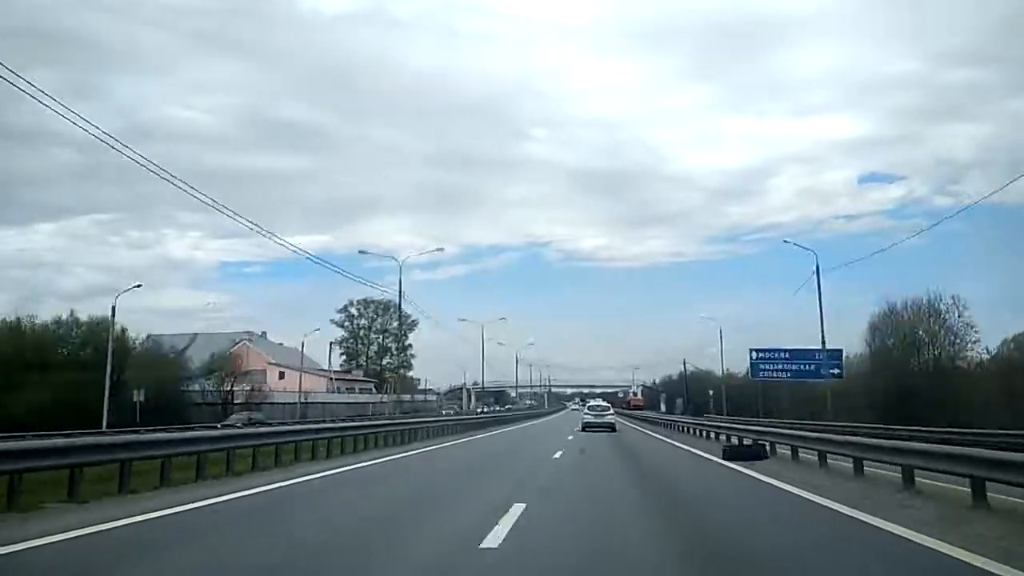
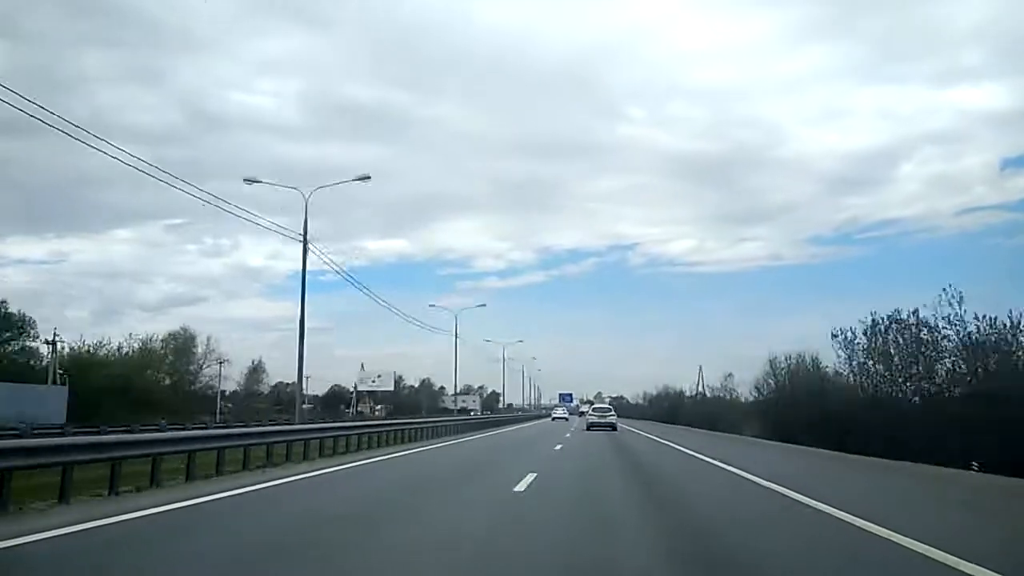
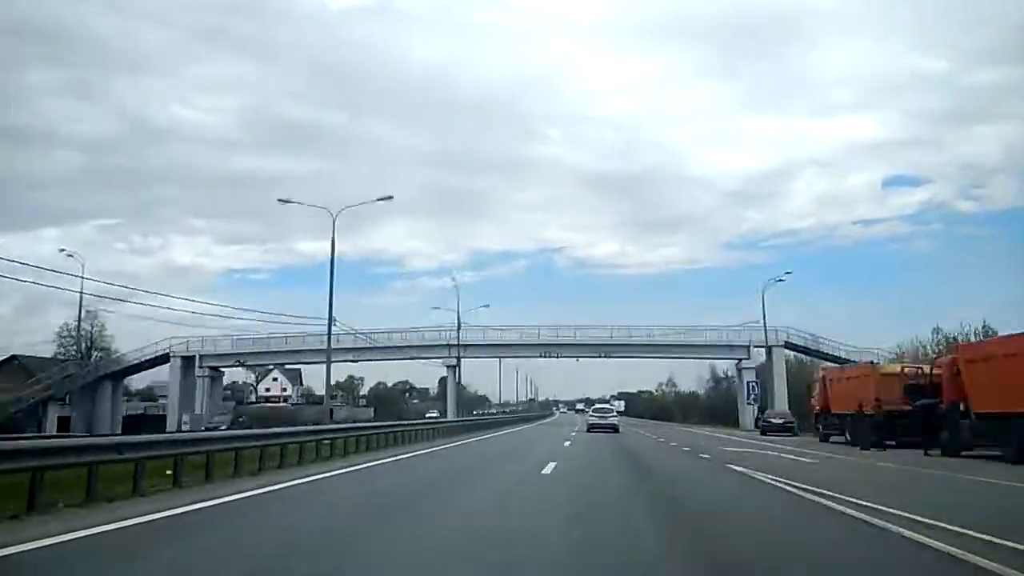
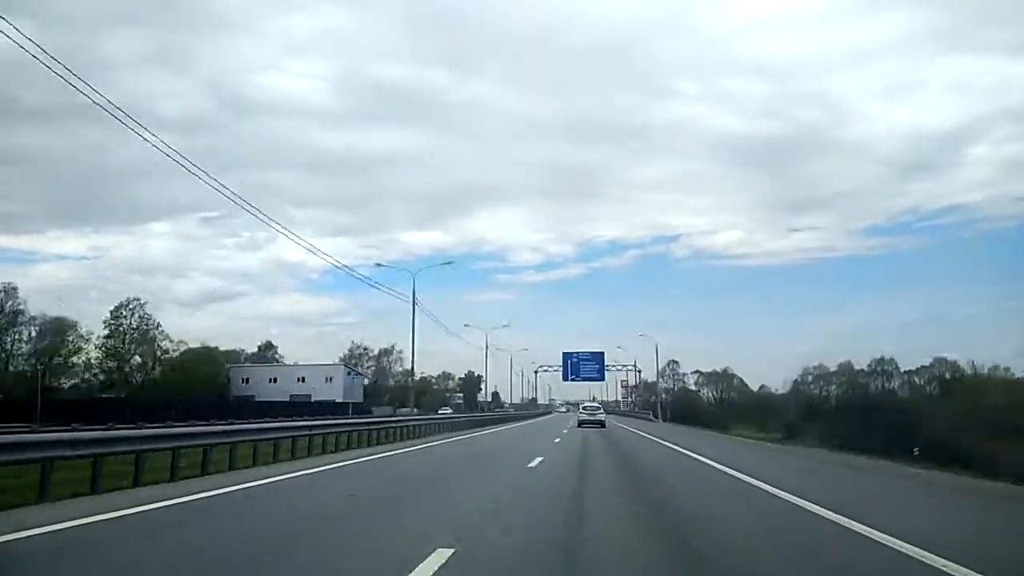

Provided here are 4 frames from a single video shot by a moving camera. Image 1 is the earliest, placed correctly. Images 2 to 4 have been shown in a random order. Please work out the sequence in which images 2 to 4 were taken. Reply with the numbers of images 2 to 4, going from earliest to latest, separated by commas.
3, 2, 4
